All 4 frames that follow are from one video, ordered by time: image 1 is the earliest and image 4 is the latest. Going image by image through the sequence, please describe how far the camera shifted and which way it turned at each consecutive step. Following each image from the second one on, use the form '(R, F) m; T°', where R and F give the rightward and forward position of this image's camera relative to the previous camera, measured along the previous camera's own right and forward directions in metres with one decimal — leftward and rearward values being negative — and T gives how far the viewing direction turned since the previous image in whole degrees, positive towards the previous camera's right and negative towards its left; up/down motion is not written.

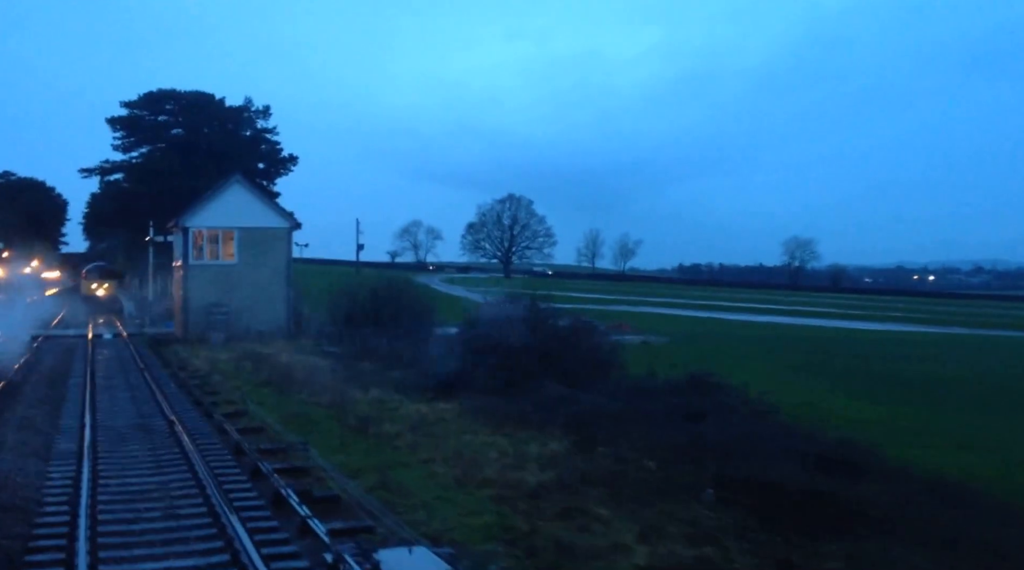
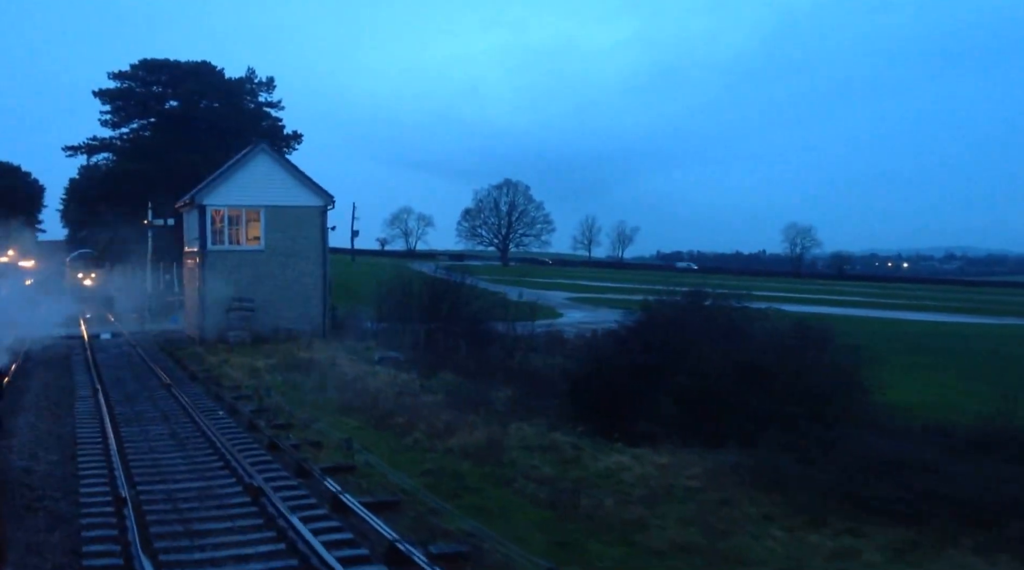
(-3.6, +6.0) m; +1°
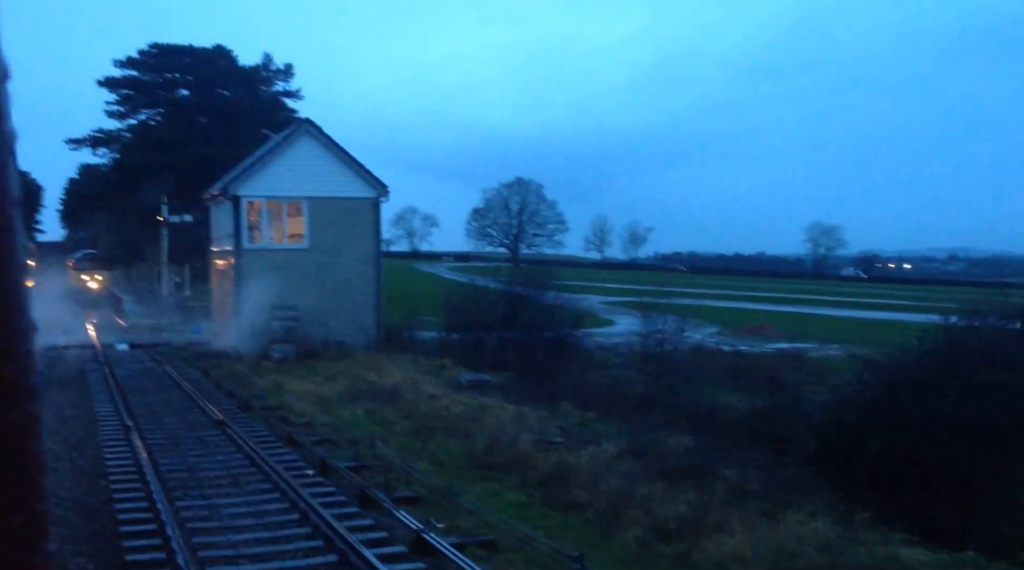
(-3.0, +4.9) m; 0°
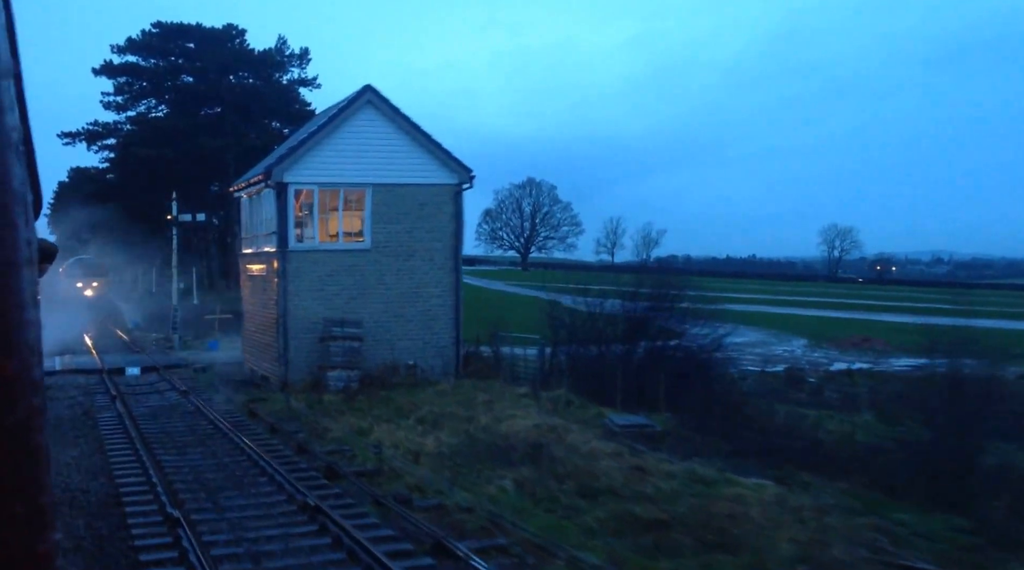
(-3.1, +5.7) m; 0°
